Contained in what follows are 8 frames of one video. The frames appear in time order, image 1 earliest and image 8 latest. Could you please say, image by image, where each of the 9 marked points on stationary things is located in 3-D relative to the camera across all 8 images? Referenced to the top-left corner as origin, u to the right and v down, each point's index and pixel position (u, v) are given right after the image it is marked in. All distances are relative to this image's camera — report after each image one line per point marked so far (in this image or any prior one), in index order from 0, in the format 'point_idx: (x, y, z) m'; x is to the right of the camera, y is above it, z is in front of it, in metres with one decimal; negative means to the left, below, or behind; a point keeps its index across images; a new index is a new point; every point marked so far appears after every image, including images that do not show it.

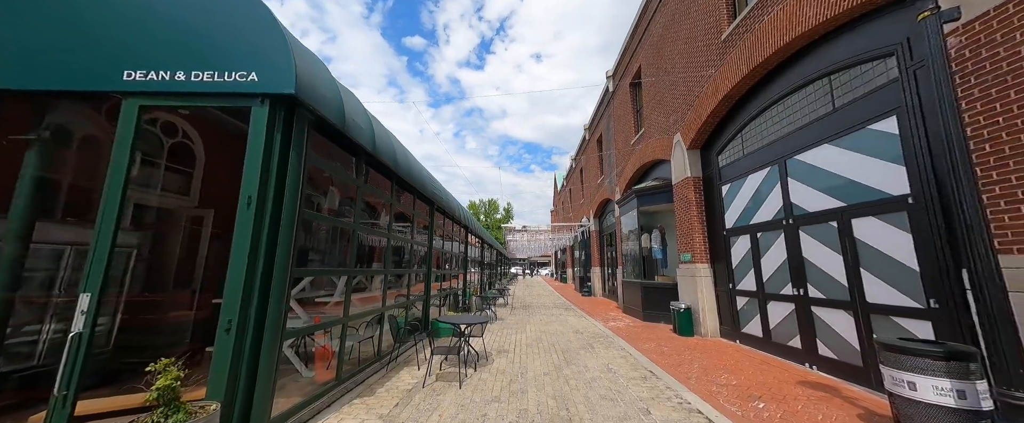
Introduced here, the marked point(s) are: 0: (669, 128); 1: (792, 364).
0: (+4.2, +2.3, +8.1) m
1: (+4.2, -2.3, +4.5) m
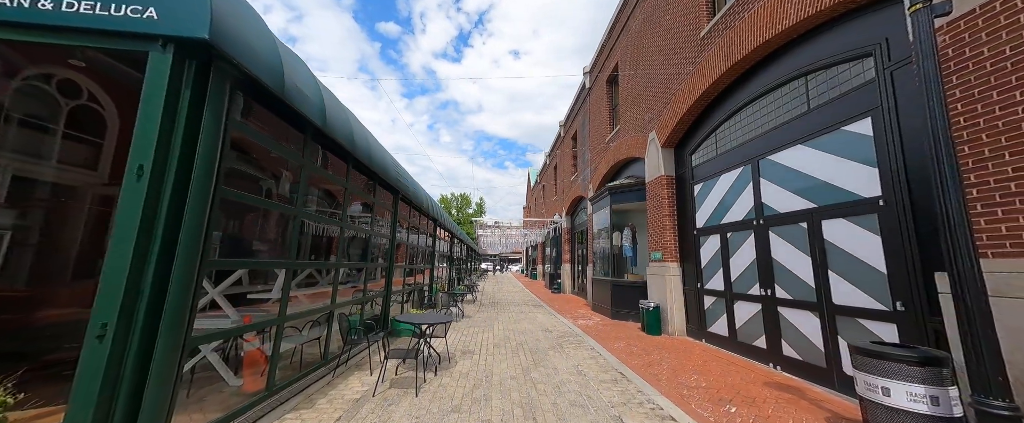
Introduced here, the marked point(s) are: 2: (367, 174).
0: (+3.5, +2.3, +8.1) m
1: (+3.6, -2.3, +4.5) m
2: (-2.6, +0.7, +5.3) m
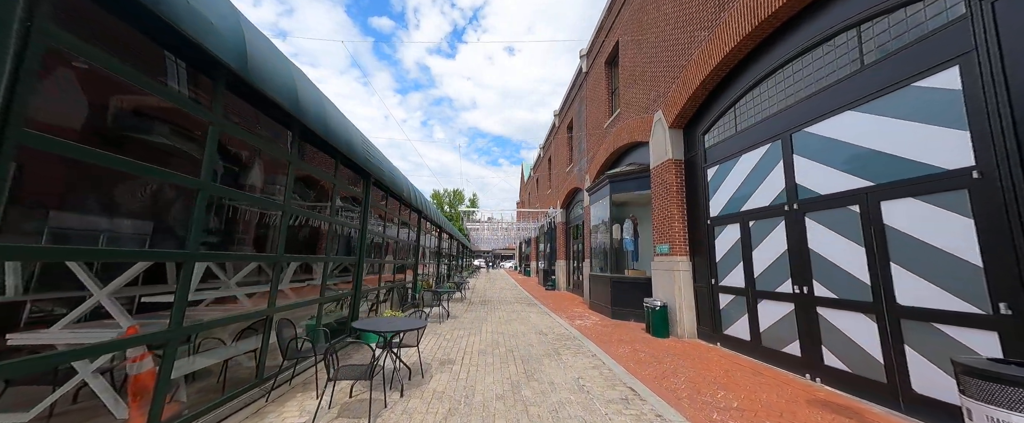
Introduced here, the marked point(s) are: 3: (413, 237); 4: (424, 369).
0: (+3.3, +2.6, +7.3) m
1: (+3.5, -2.1, +3.8) m
2: (-2.7, +0.9, +4.5) m
3: (-3.1, -0.8, +9.4) m
4: (-1.1, -1.9, +3.7) m
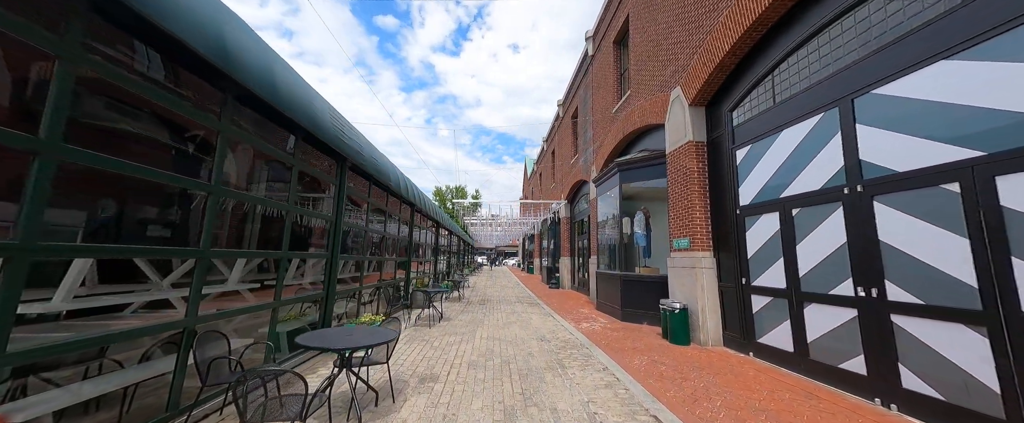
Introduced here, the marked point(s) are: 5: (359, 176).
0: (+3.3, +2.8, +6.5) m
1: (+3.4, -1.9, +3.1) m
2: (-2.8, +1.1, +3.8) m
3: (-3.1, -0.6, +8.7) m
4: (-1.1, -1.8, +3.0) m
5: (-2.9, +0.7, +5.7) m
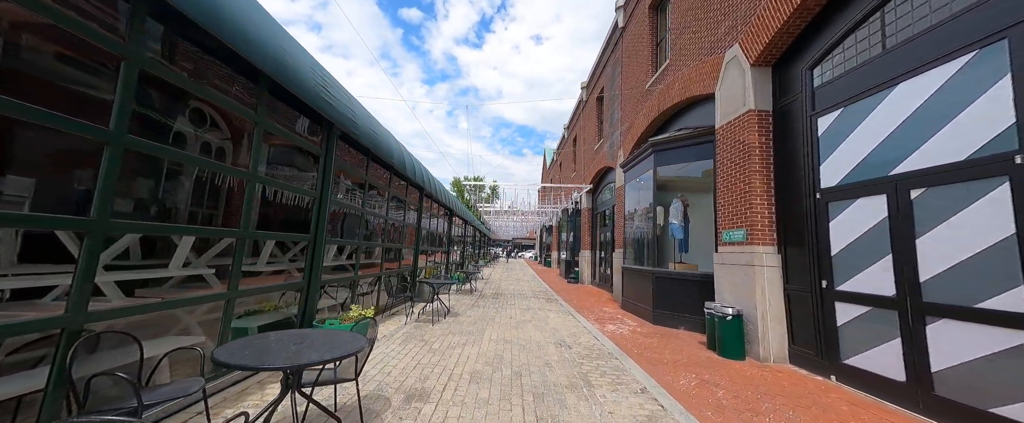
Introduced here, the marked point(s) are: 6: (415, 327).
0: (+3.6, +3.0, +5.4) m
1: (+3.5, -1.7, +2.1) m
2: (-2.6, +1.4, +3.1) m
3: (-2.7, -0.2, +8.1) m
4: (-1.1, -1.5, +2.3) m
5: (-2.6, +1.0, +5.1) m
6: (-1.6, -1.9, +4.8) m
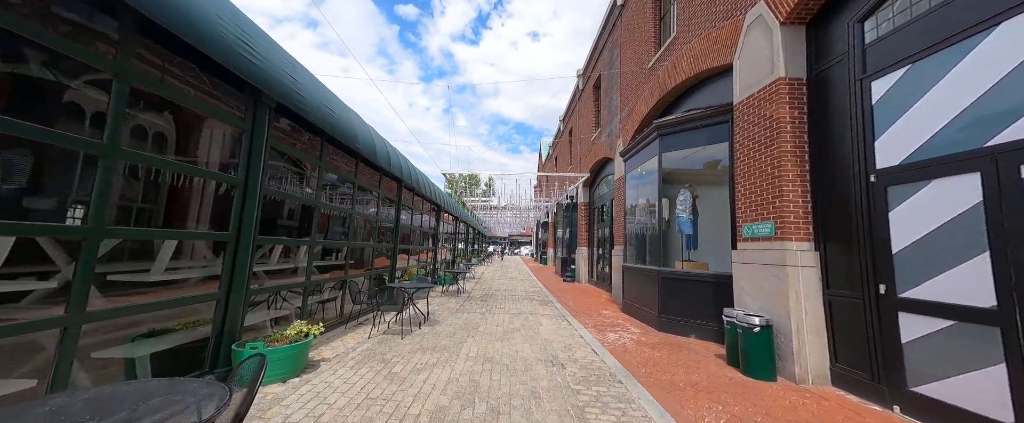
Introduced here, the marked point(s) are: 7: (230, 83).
0: (+3.4, +3.1, +4.7) m
1: (+3.3, -1.6, +1.3) m
2: (-2.8, +1.4, +2.3) m
3: (-2.9, -0.1, +7.3) m
4: (-1.3, -1.5, +1.6) m
5: (-2.9, +1.1, +4.2) m
6: (-1.8, -1.8, +4.0) m
7: (-2.8, +1.3, +3.0) m
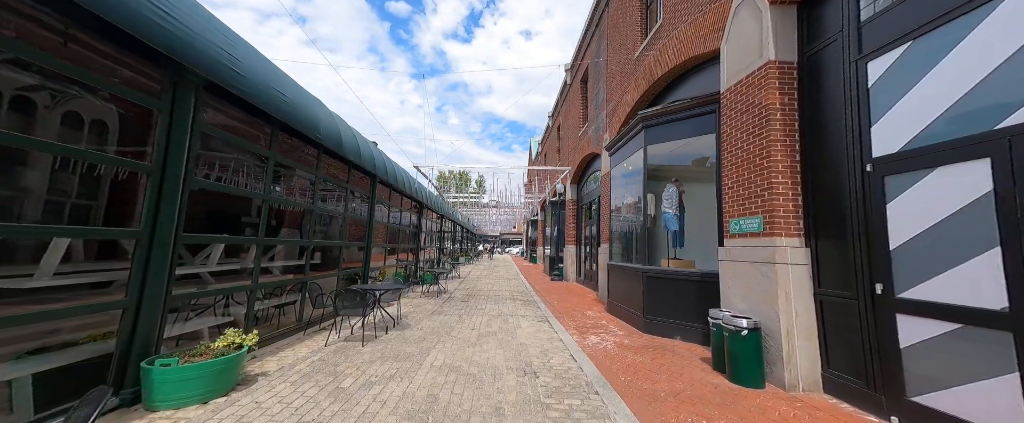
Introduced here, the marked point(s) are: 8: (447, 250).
0: (+3.0, +3.2, +4.4) m
1: (+3.0, -1.6, +1.1) m
2: (-3.1, +1.5, +1.9) m
3: (-3.4, 0.0, +6.9) m
4: (-1.6, -1.4, +1.2) m
5: (-3.3, +1.2, +3.8) m
6: (-2.1, -1.7, +3.7) m
7: (-3.1, +1.4, +2.6) m
8: (-3.7, -2.2, +17.3) m
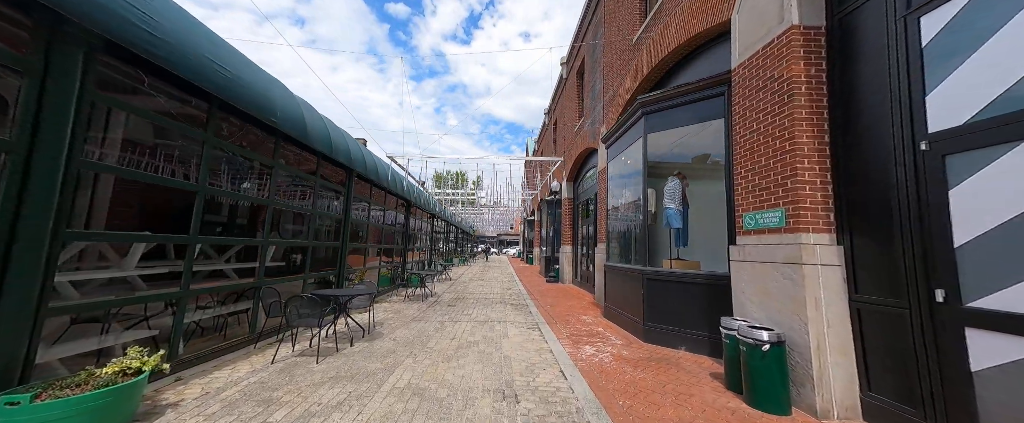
0: (+2.7, +3.3, +3.9) m
1: (+2.8, -1.5, +0.6) m
2: (-3.4, +1.6, +1.3) m
3: (-3.6, +0.1, +6.3) m
4: (-1.8, -1.3, +0.6) m
5: (-3.5, +1.3, +3.3) m
6: (-2.4, -1.6, +3.1) m
7: (-3.4, +1.4, +2.0) m
8: (-4.0, -2.2, +16.8) m
